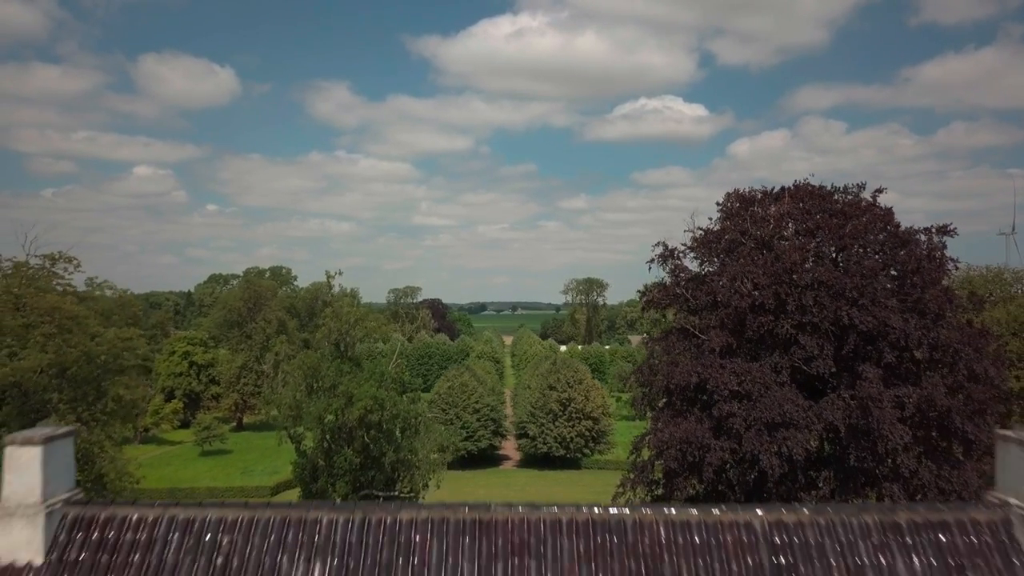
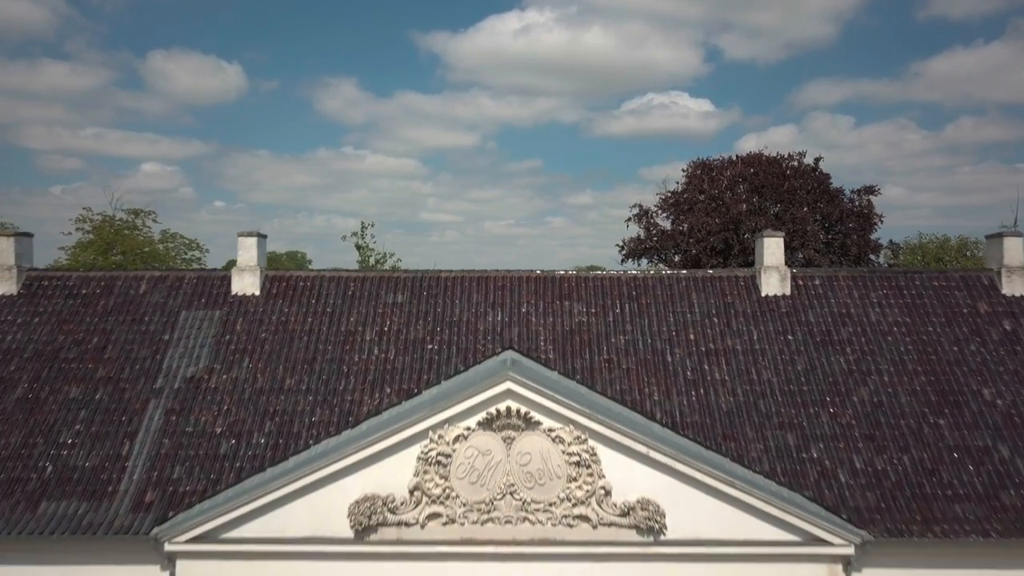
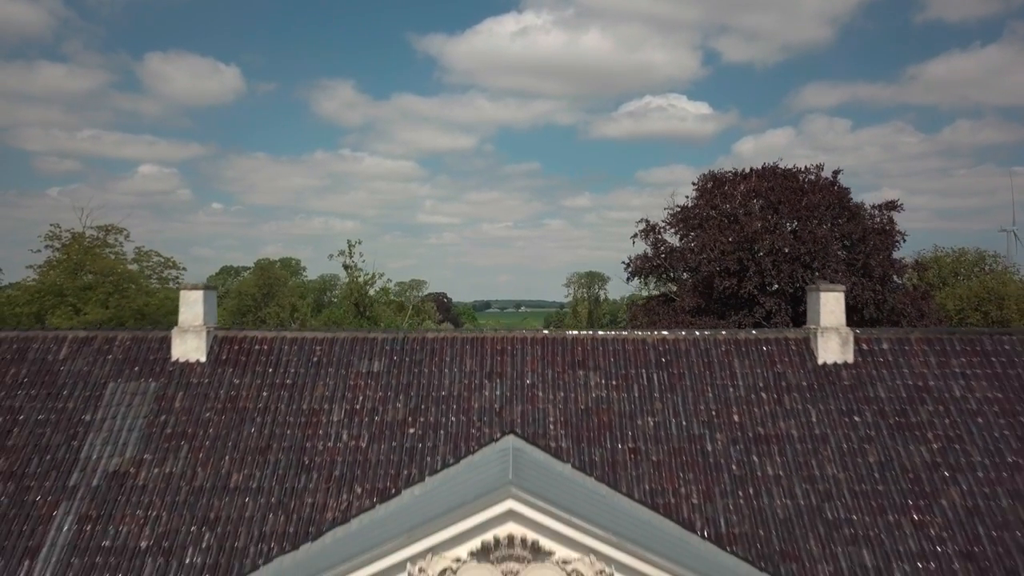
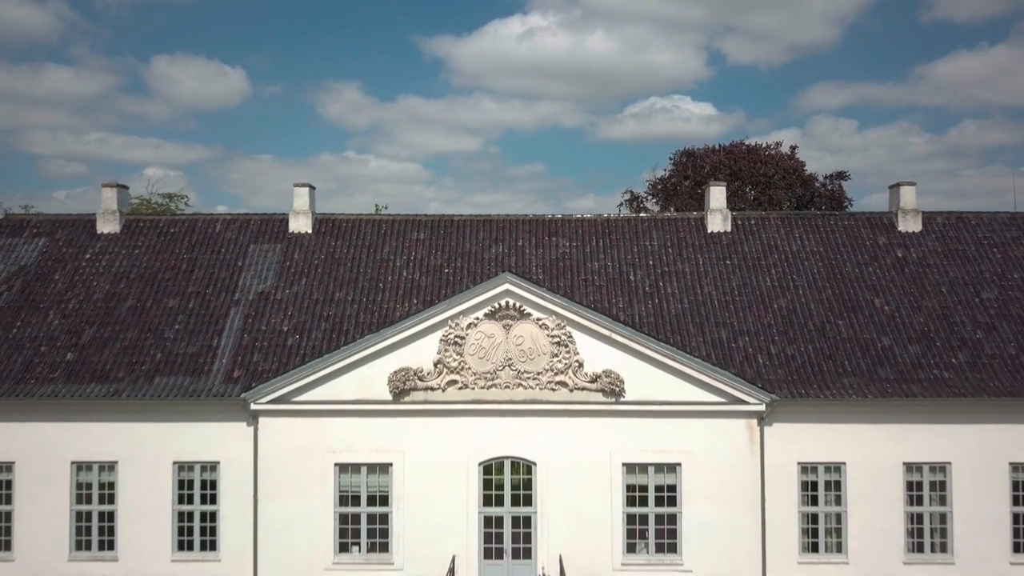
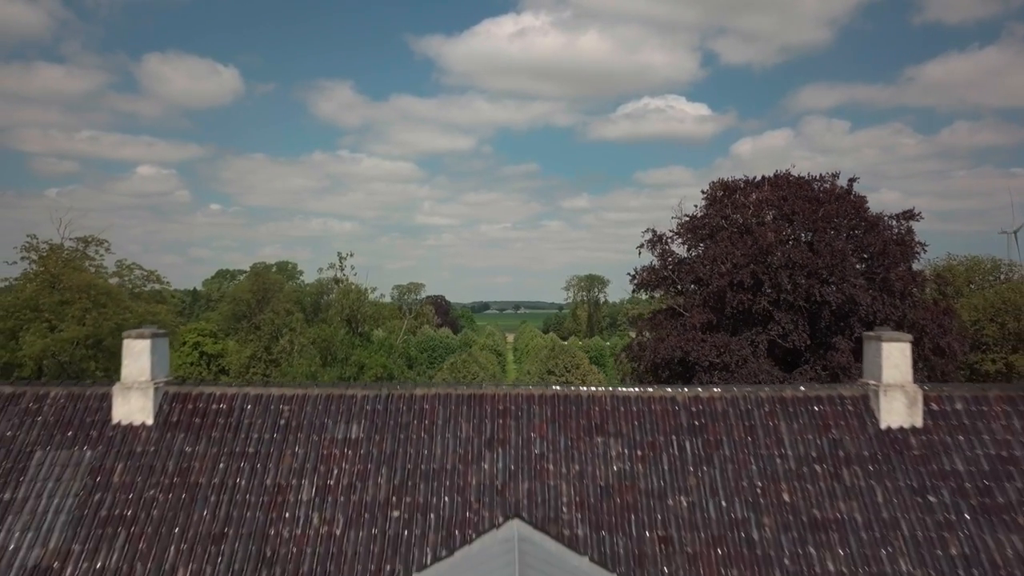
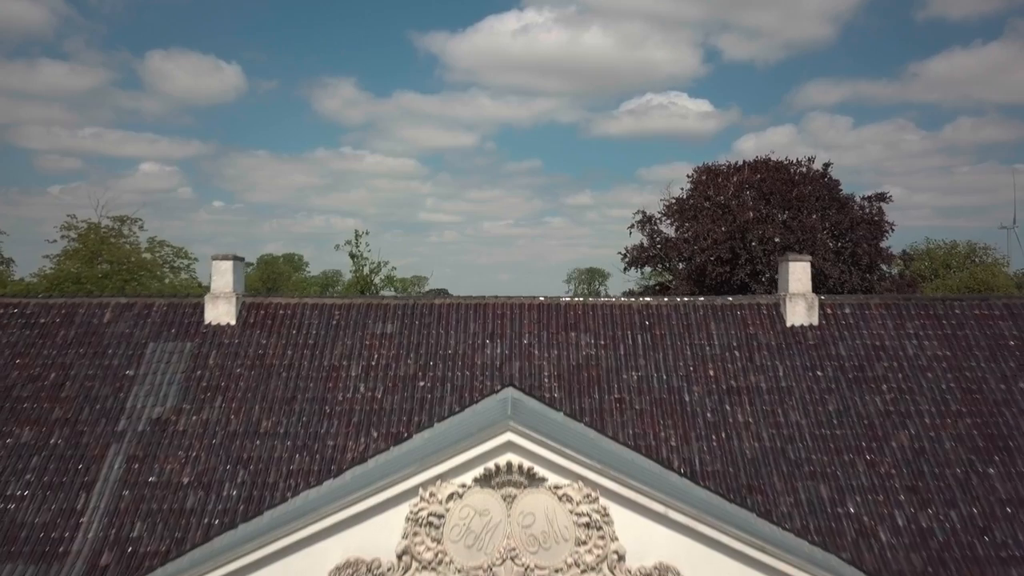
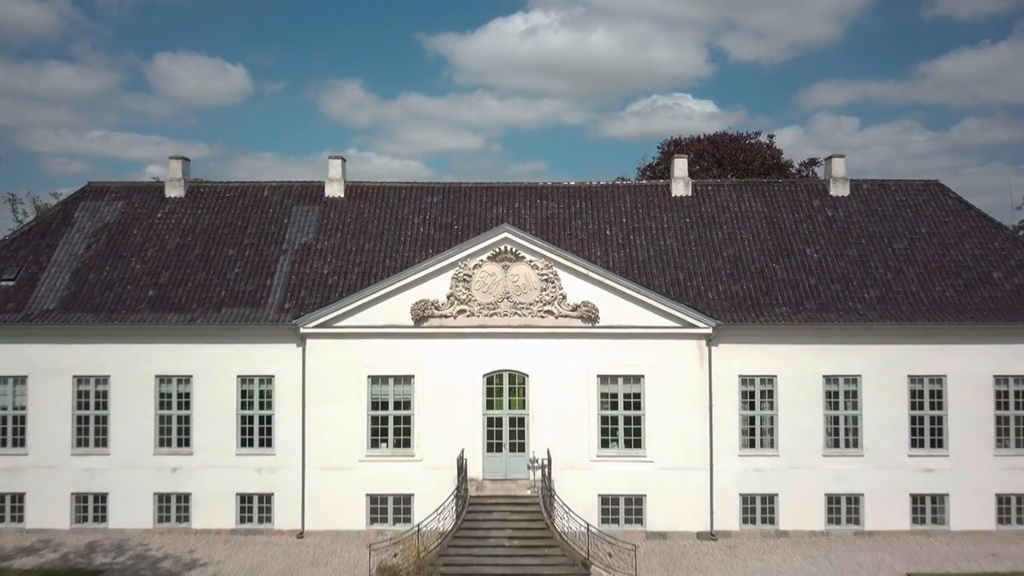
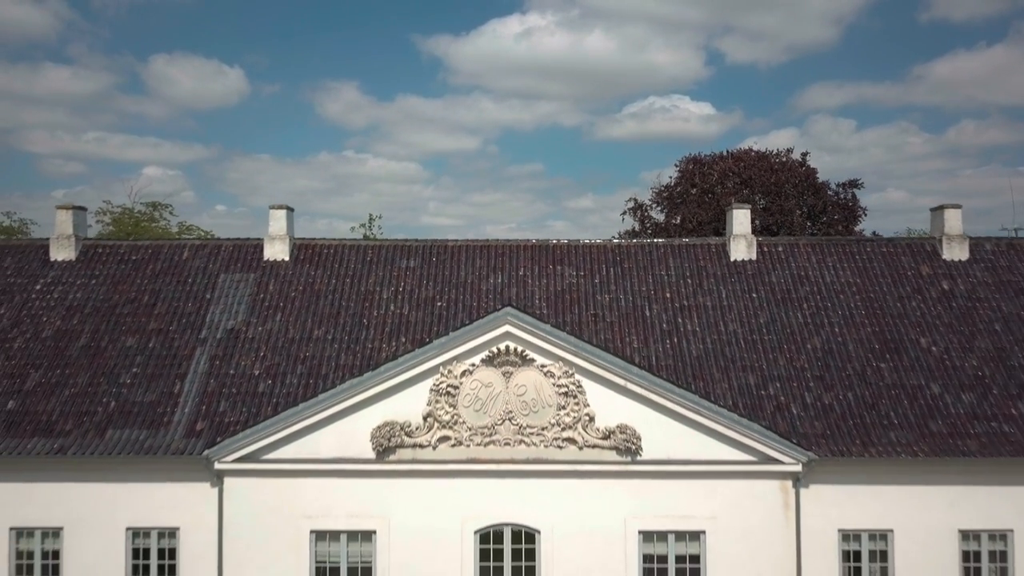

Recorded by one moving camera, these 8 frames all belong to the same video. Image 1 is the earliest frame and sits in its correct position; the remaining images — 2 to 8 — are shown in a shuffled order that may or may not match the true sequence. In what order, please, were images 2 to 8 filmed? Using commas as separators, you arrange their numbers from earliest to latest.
5, 3, 6, 2, 8, 4, 7
